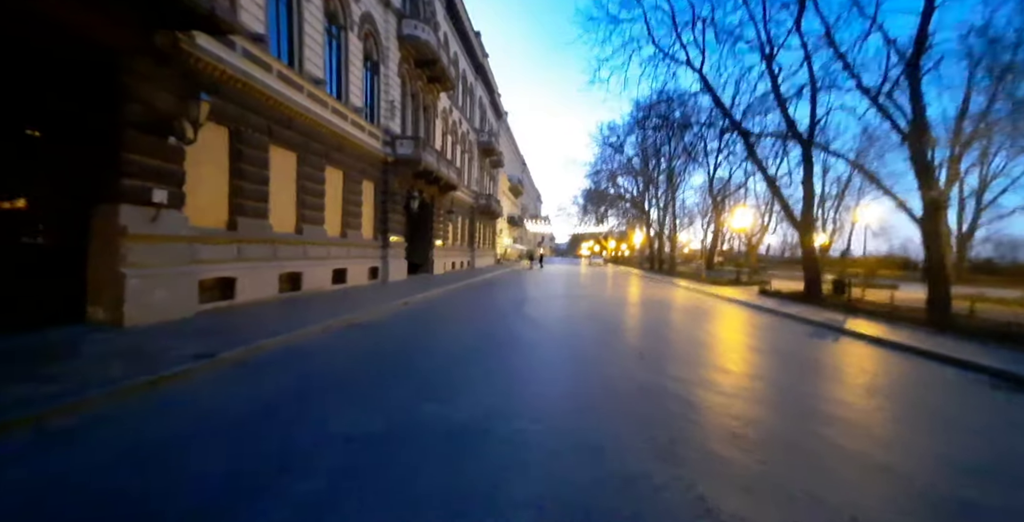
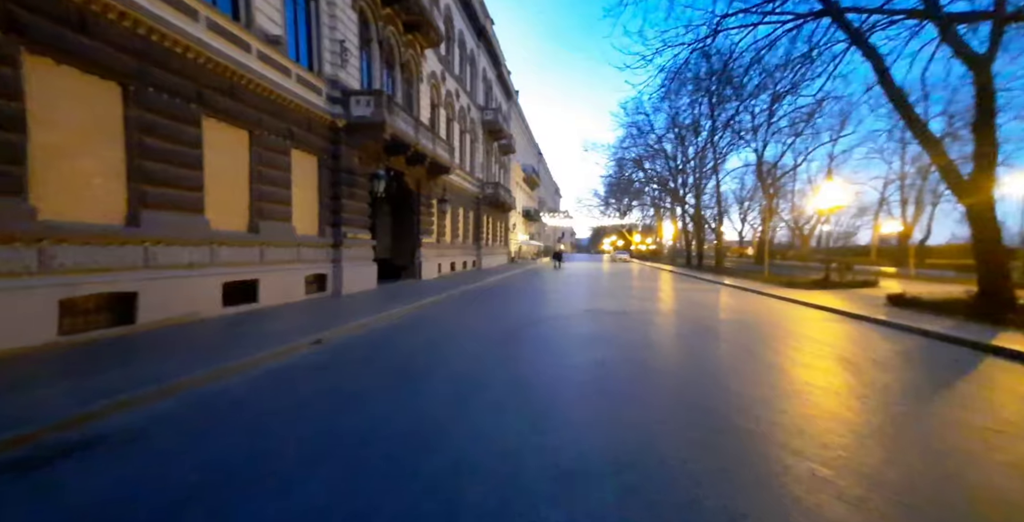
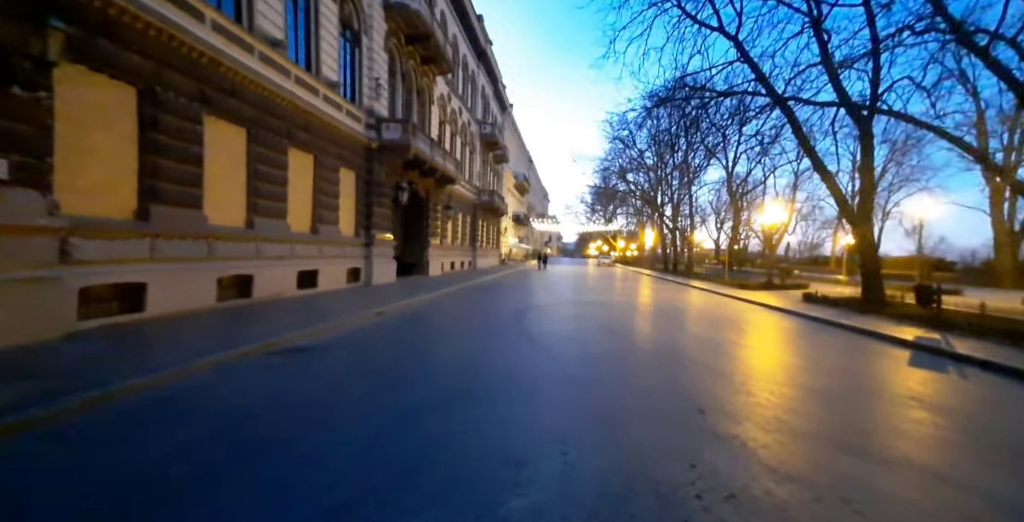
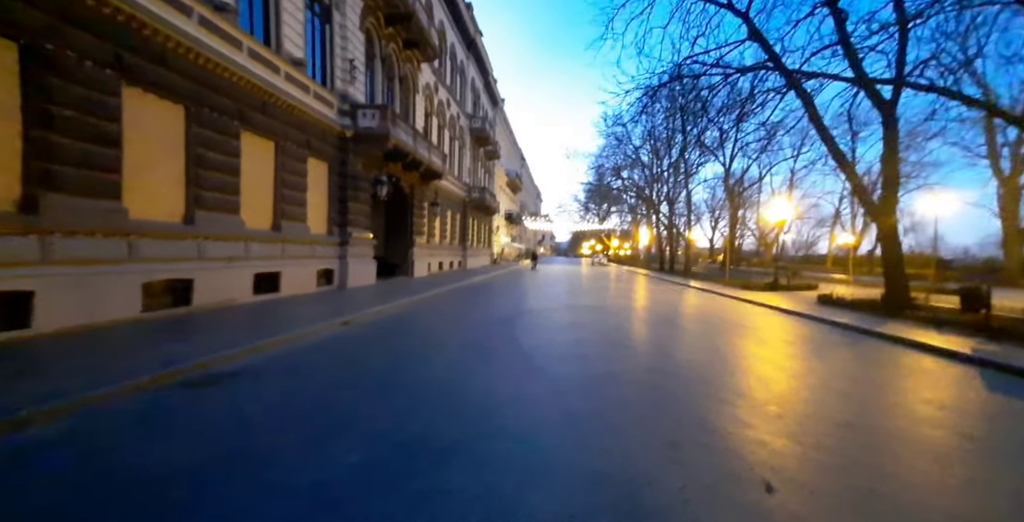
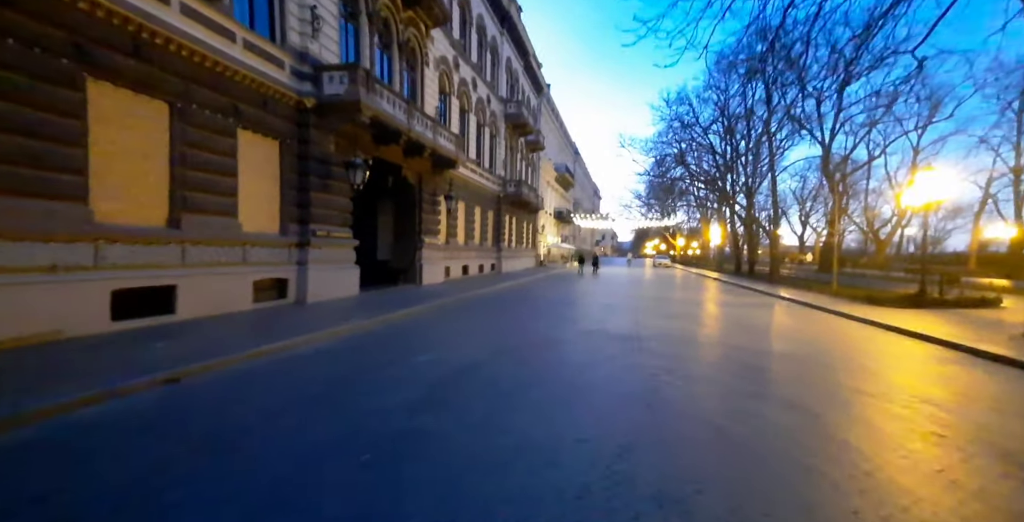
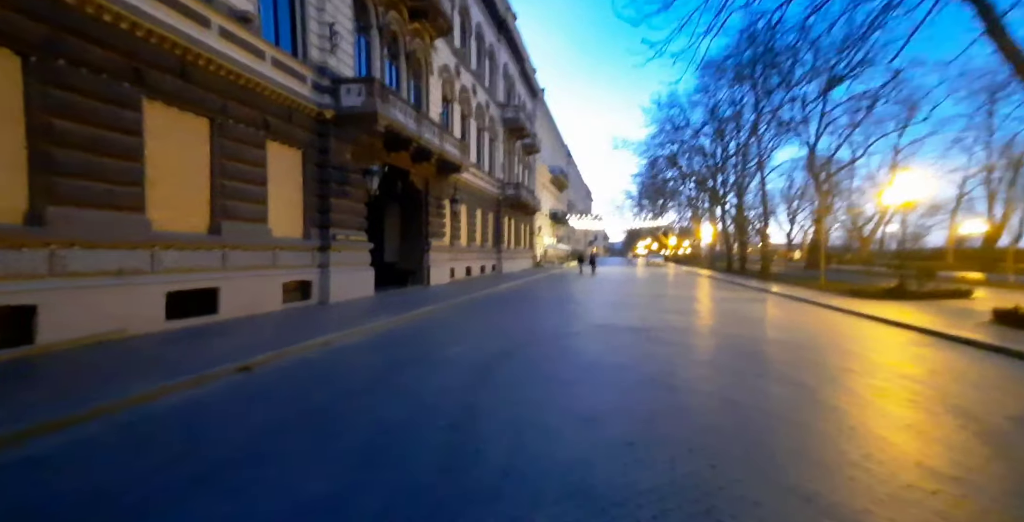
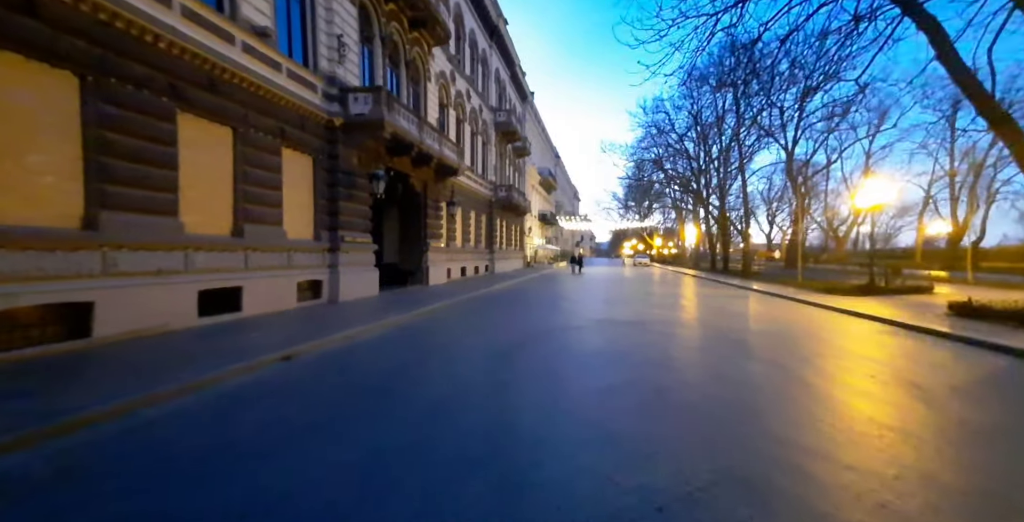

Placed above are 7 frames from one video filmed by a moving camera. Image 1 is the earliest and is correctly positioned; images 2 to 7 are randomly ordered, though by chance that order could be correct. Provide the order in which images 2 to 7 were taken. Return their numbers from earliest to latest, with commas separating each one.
3, 4, 2, 7, 6, 5
